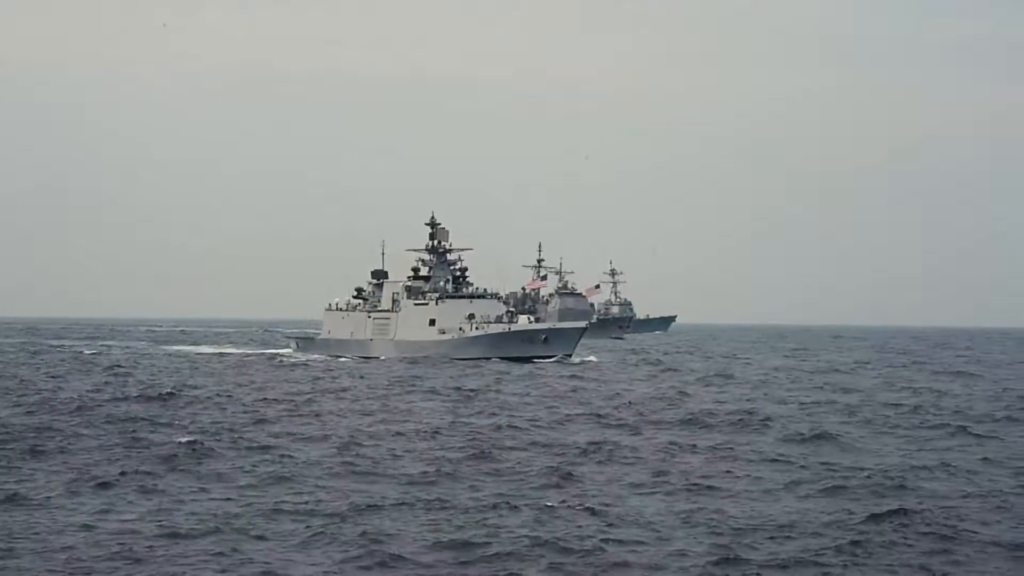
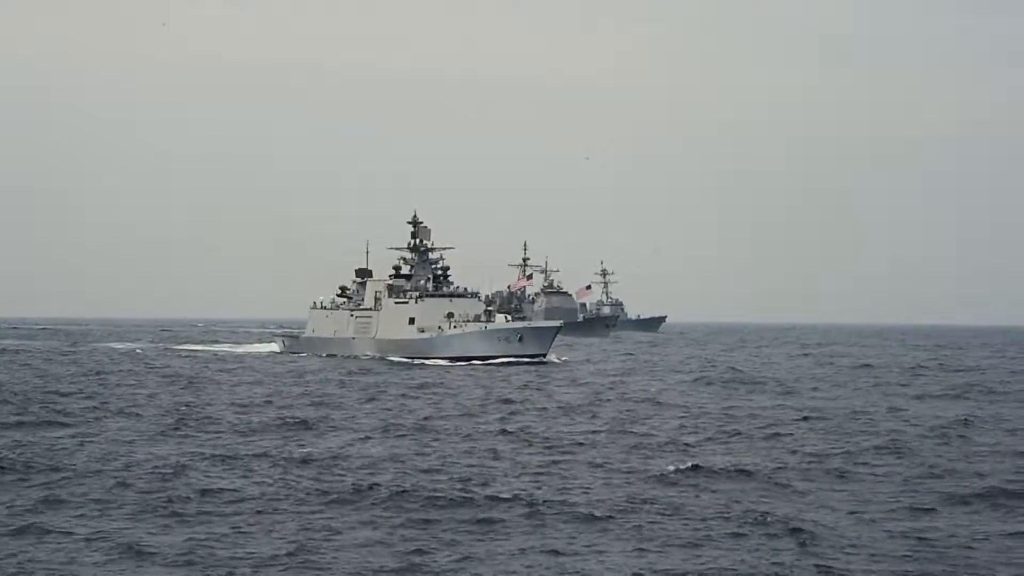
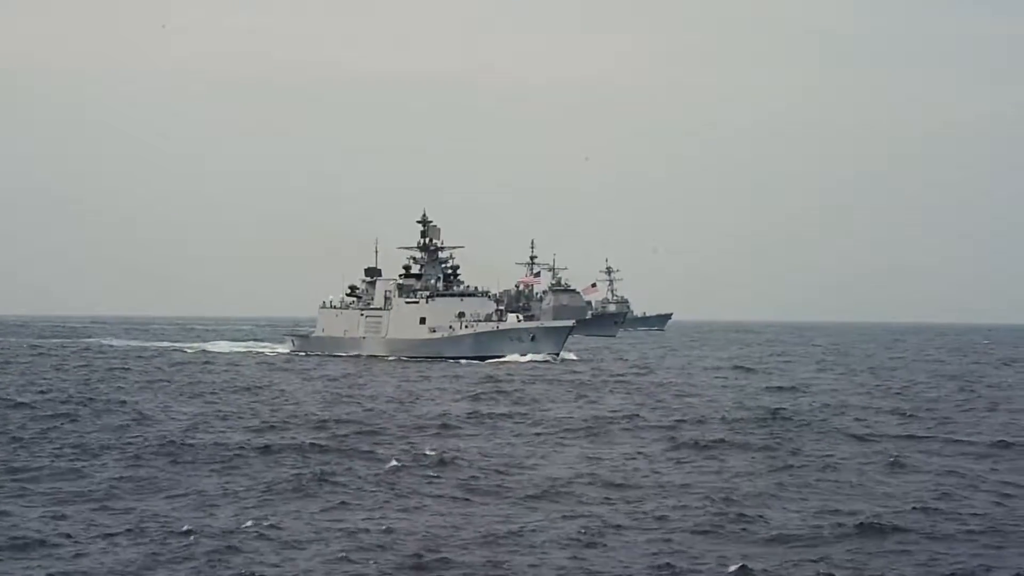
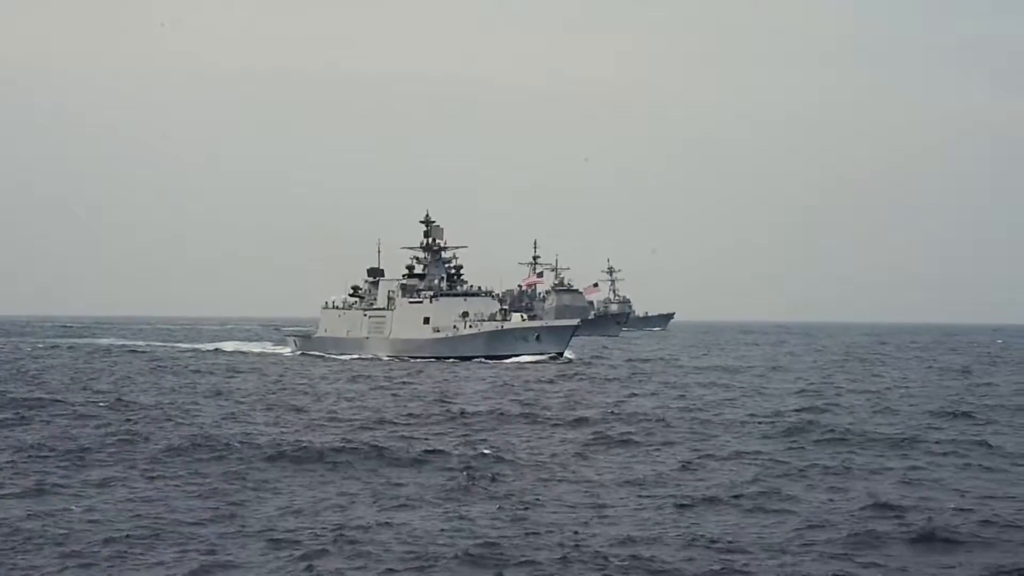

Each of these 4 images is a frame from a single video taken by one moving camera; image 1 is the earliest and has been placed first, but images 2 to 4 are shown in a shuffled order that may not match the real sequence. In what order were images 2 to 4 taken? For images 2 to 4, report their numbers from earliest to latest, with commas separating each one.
4, 3, 2
